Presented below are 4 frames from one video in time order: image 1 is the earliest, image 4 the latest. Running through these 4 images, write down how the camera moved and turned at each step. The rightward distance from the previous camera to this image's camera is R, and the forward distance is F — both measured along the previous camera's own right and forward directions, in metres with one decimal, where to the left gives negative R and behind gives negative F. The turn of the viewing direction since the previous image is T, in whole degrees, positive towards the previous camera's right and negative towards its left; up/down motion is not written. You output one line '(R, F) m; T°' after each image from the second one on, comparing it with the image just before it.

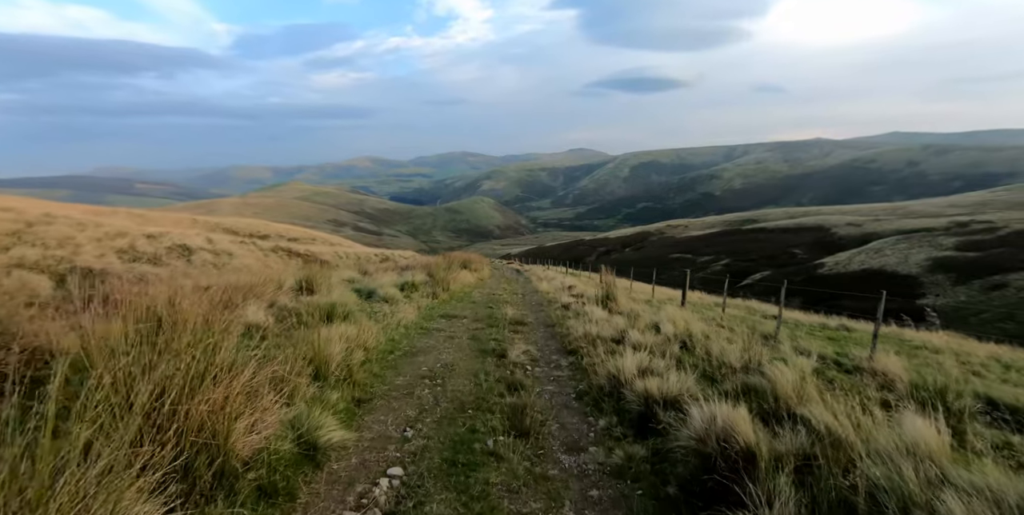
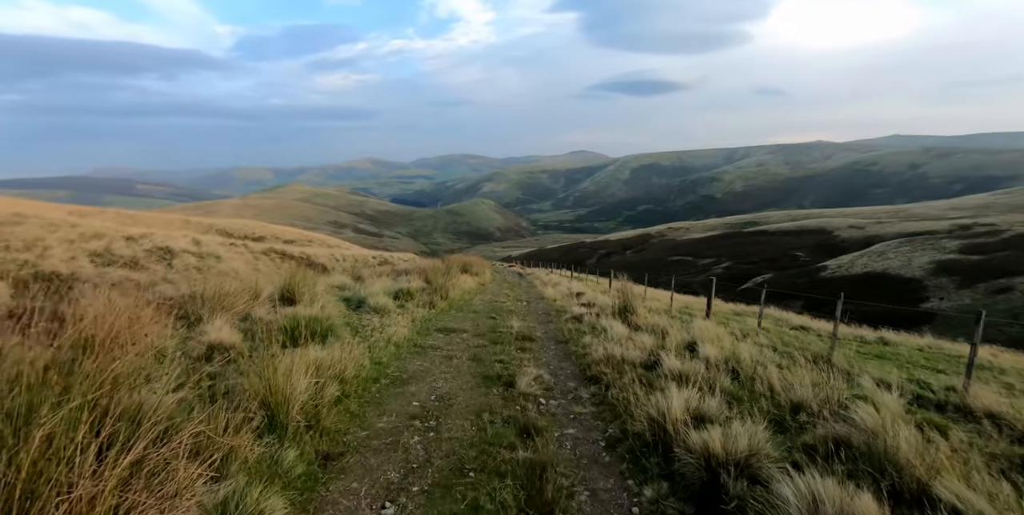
(-0.2, +1.8) m; 0°
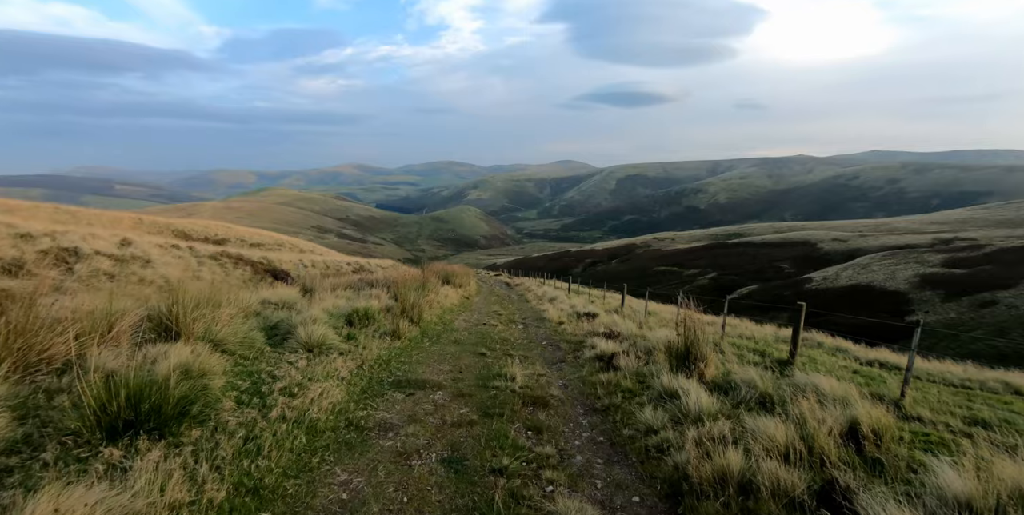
(-0.3, +4.9) m; +2°
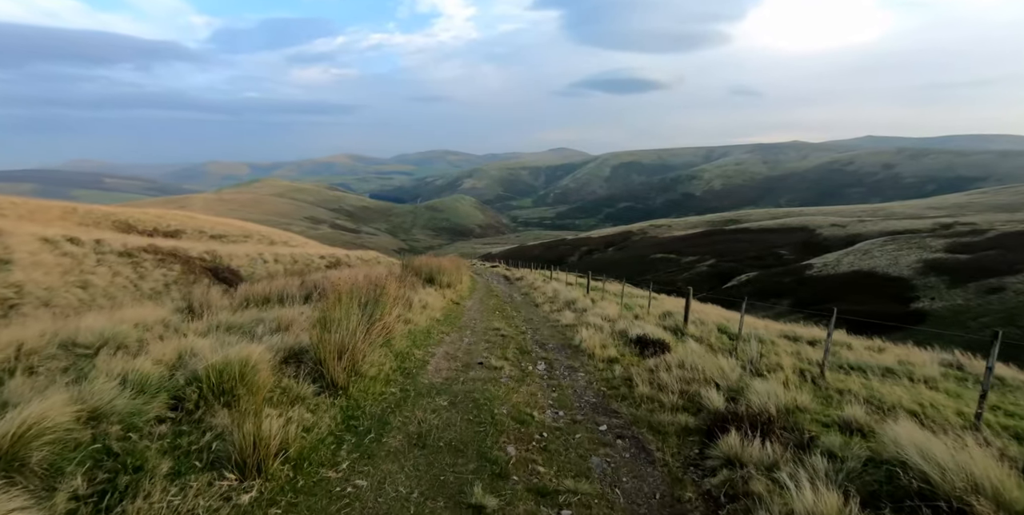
(-0.4, +7.2) m; +1°
